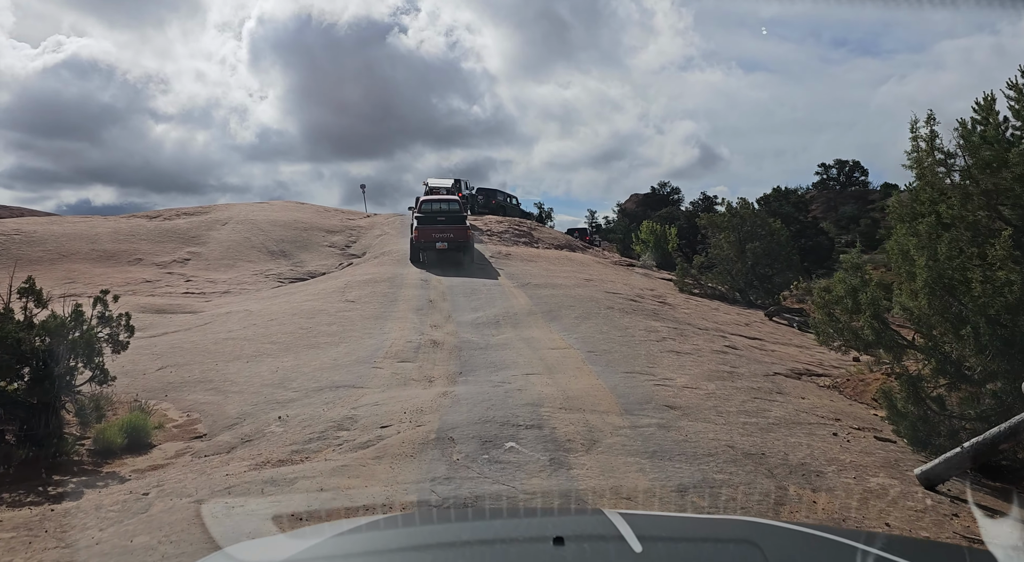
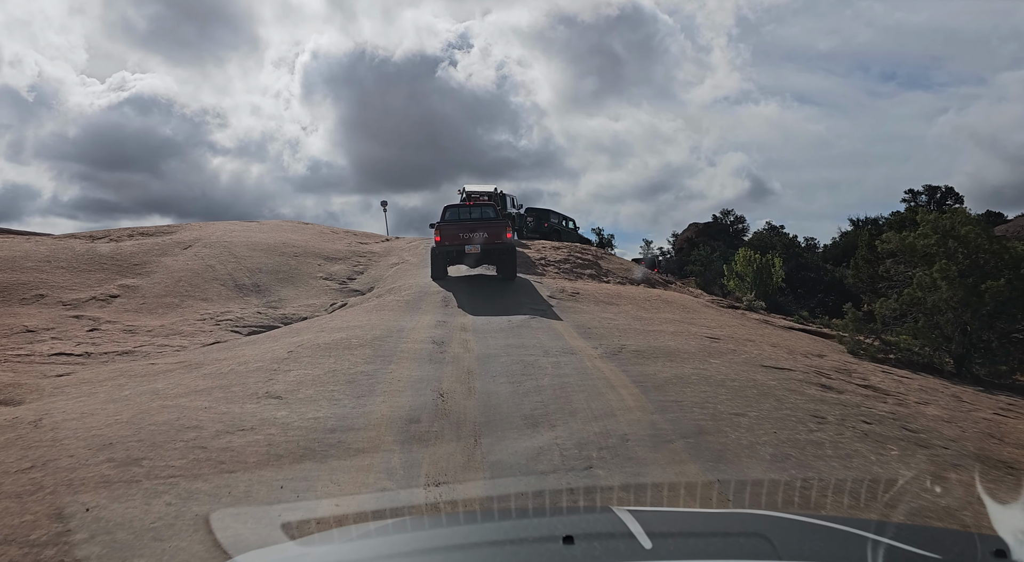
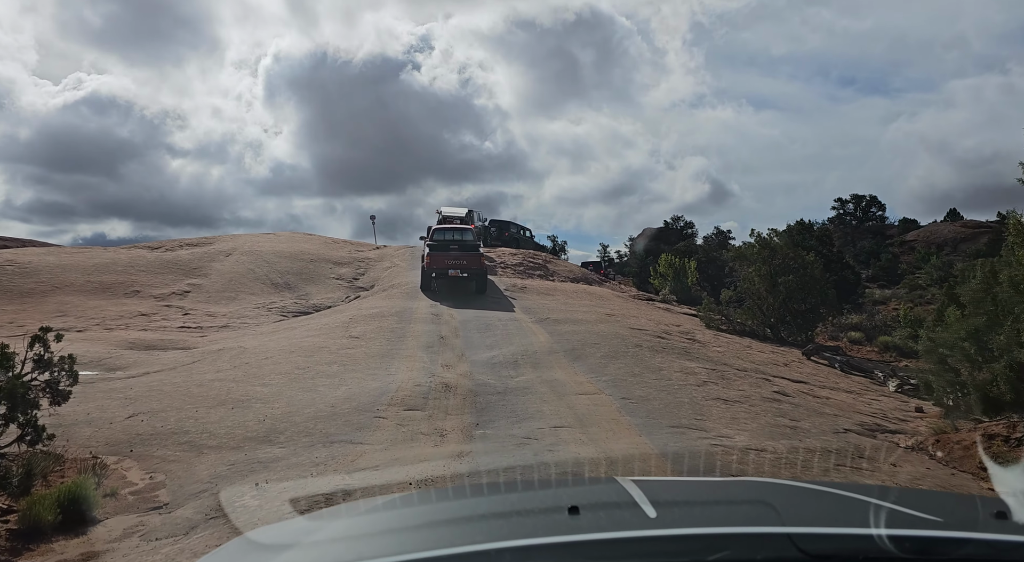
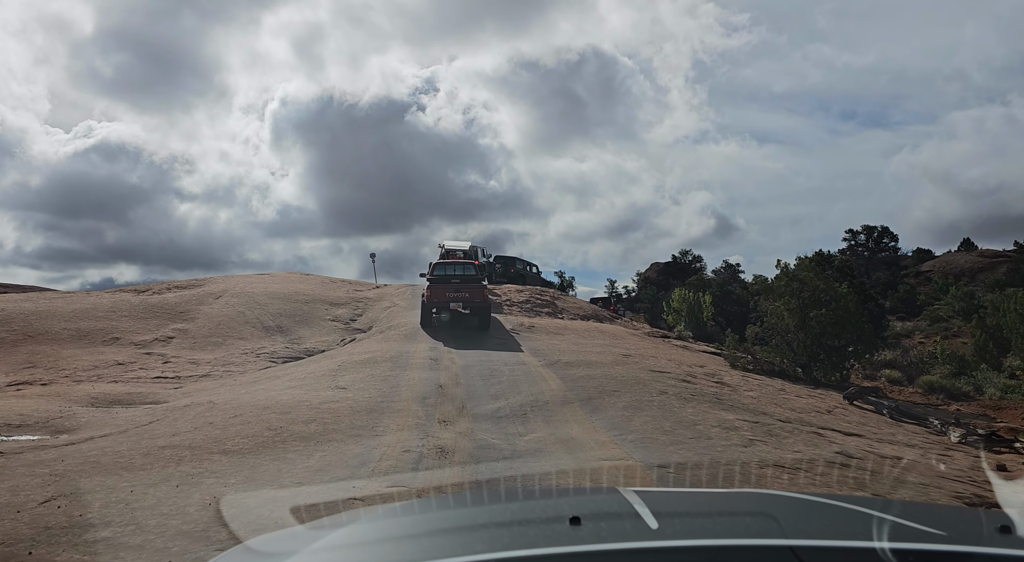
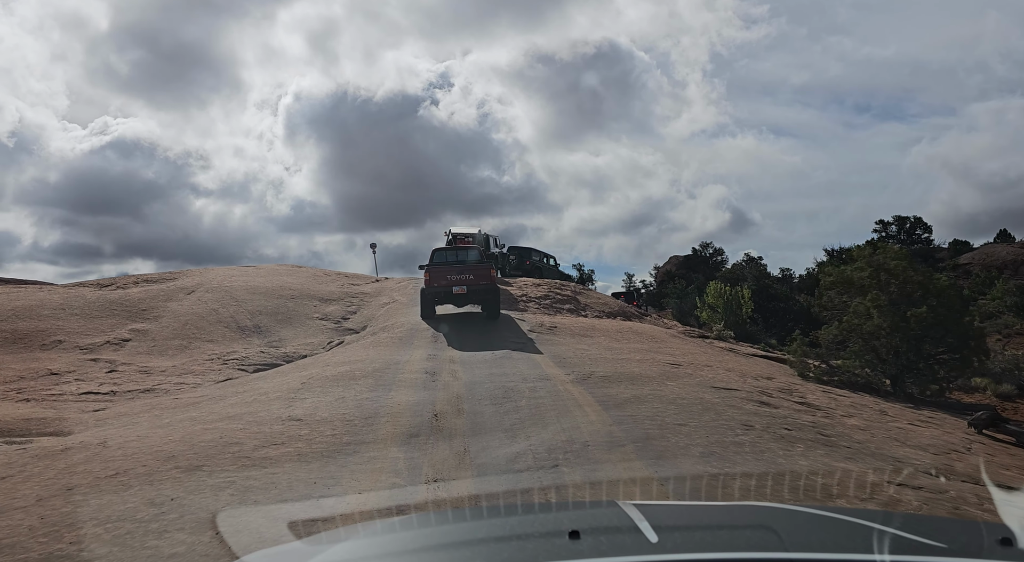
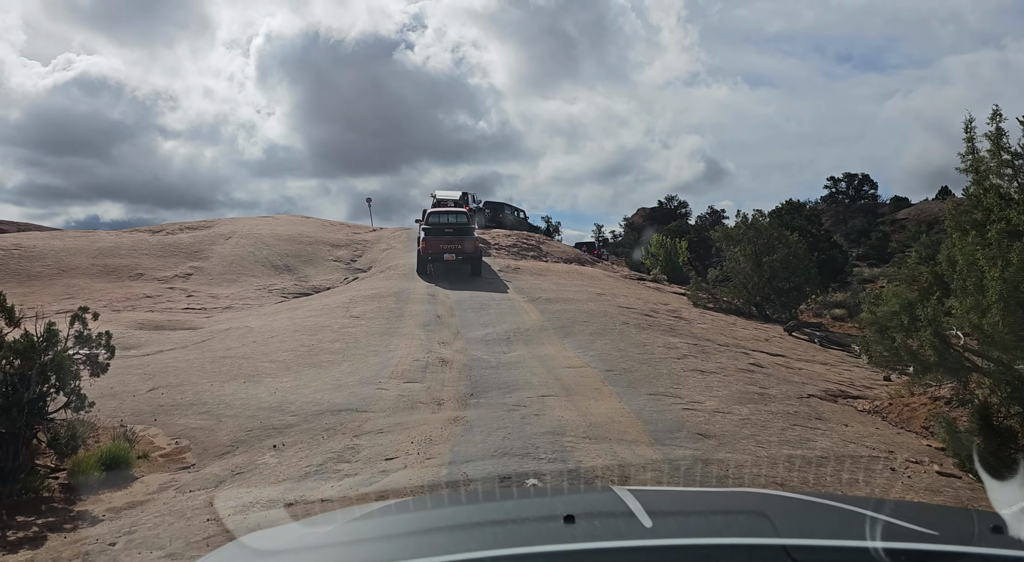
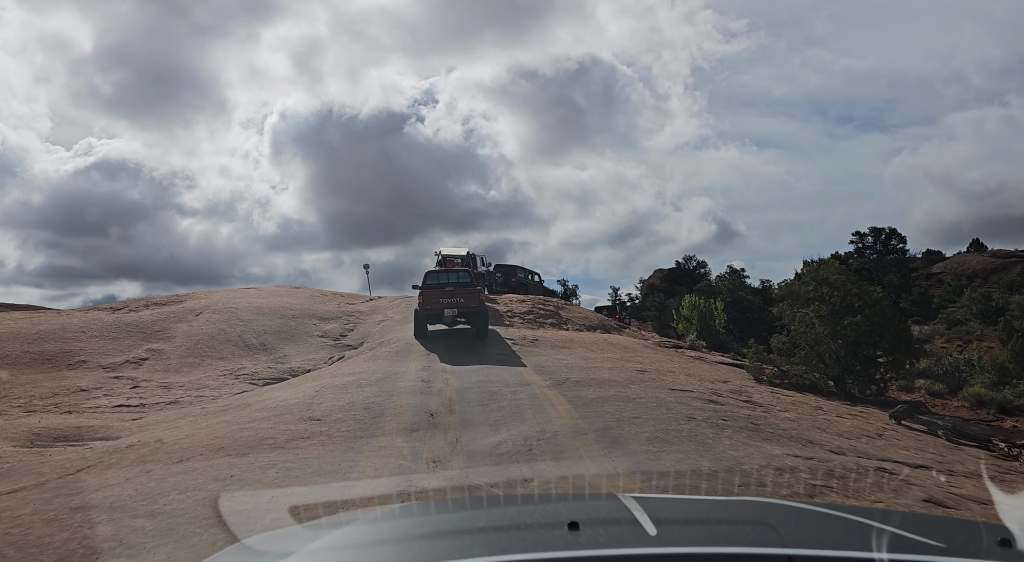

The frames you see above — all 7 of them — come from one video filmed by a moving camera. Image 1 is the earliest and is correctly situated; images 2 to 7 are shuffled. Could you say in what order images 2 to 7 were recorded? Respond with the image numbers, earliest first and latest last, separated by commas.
6, 3, 4, 7, 5, 2
